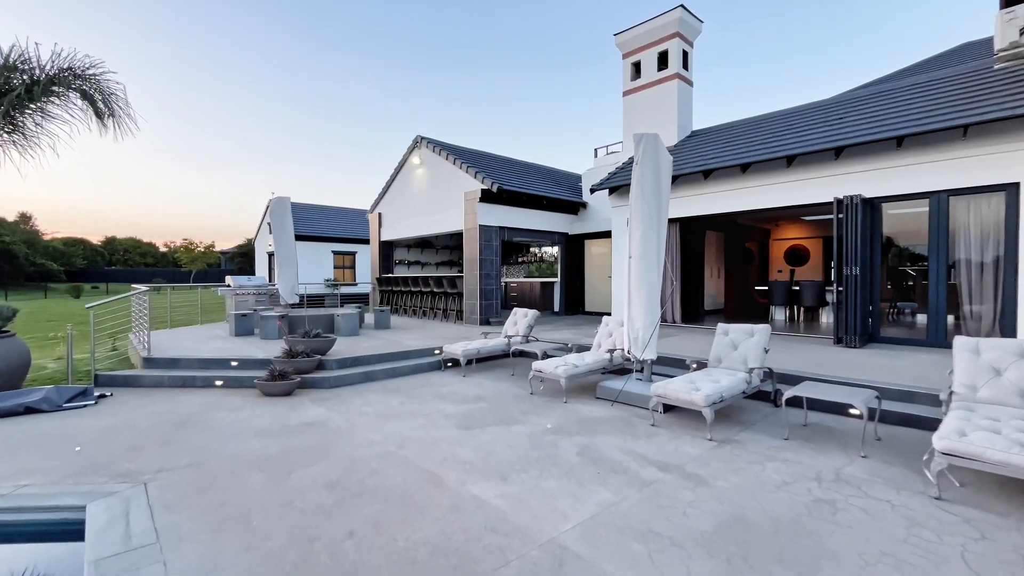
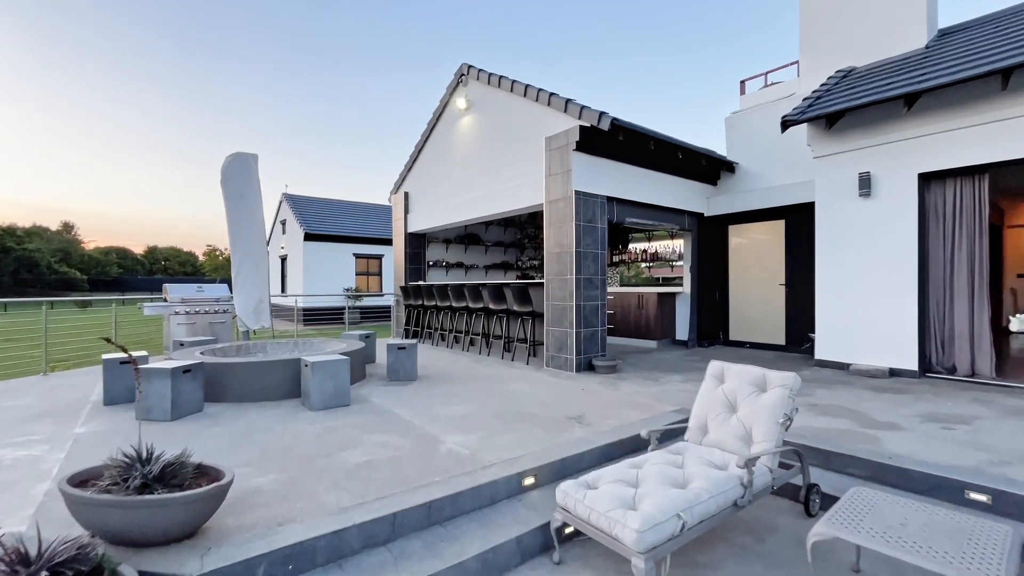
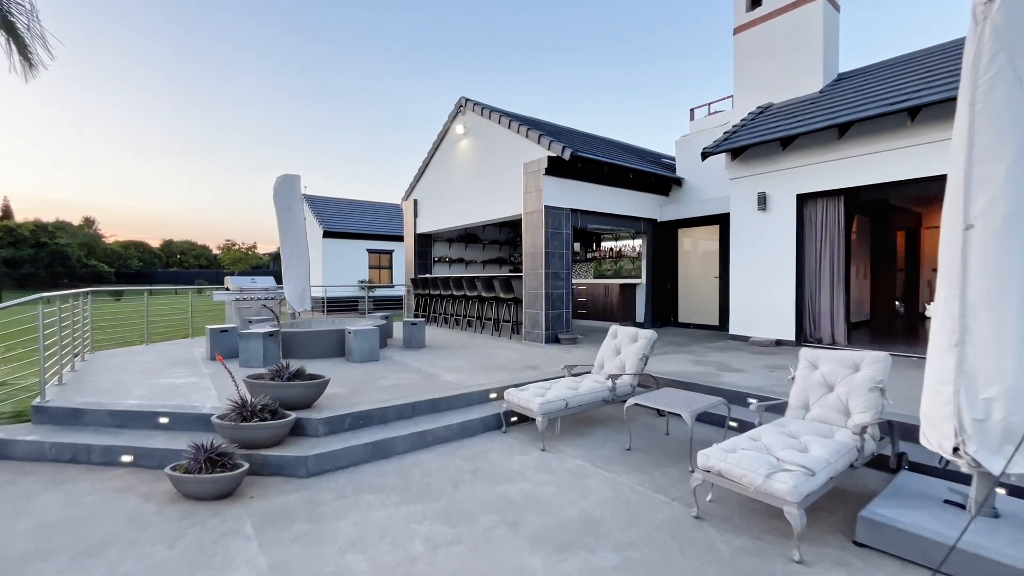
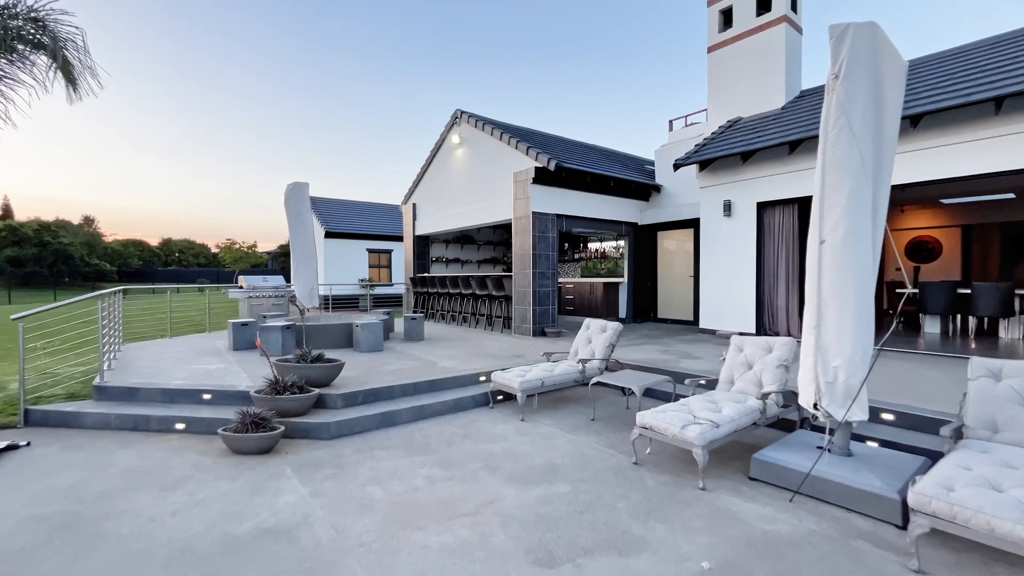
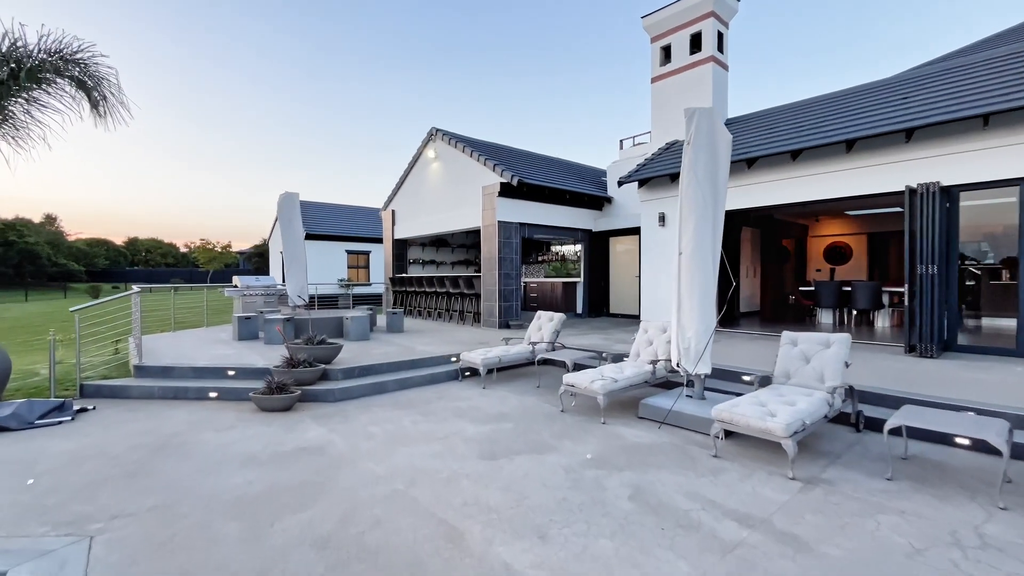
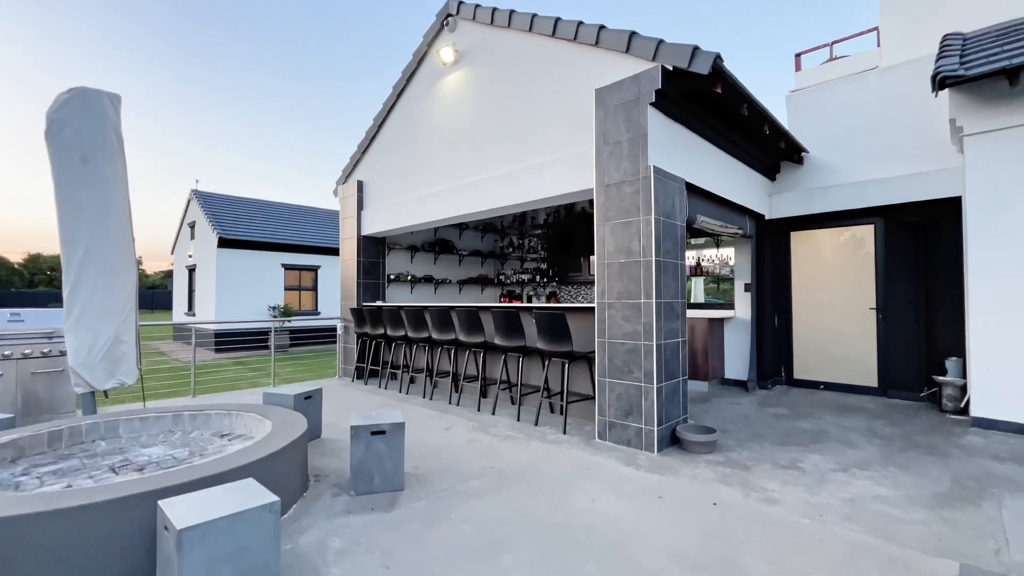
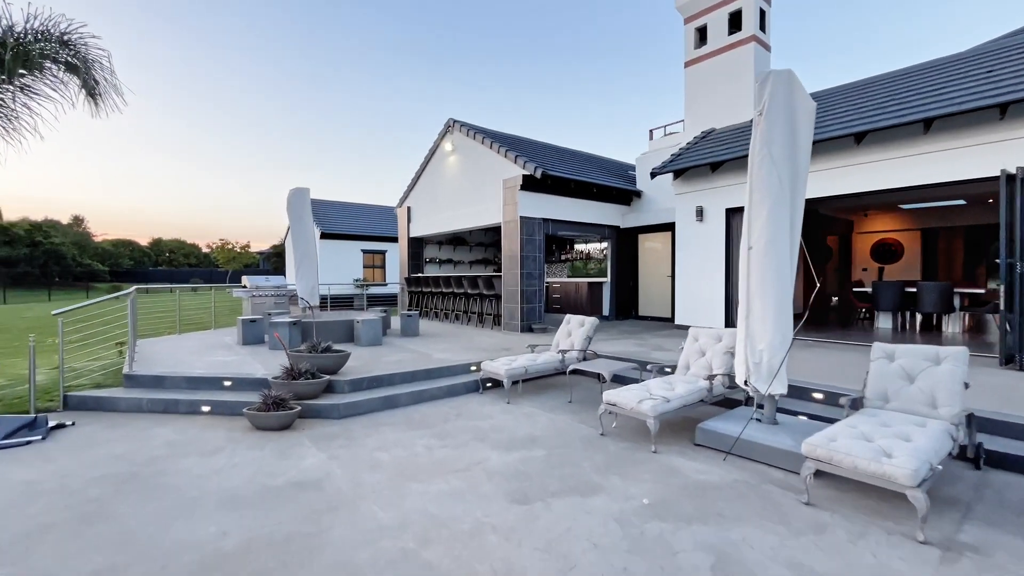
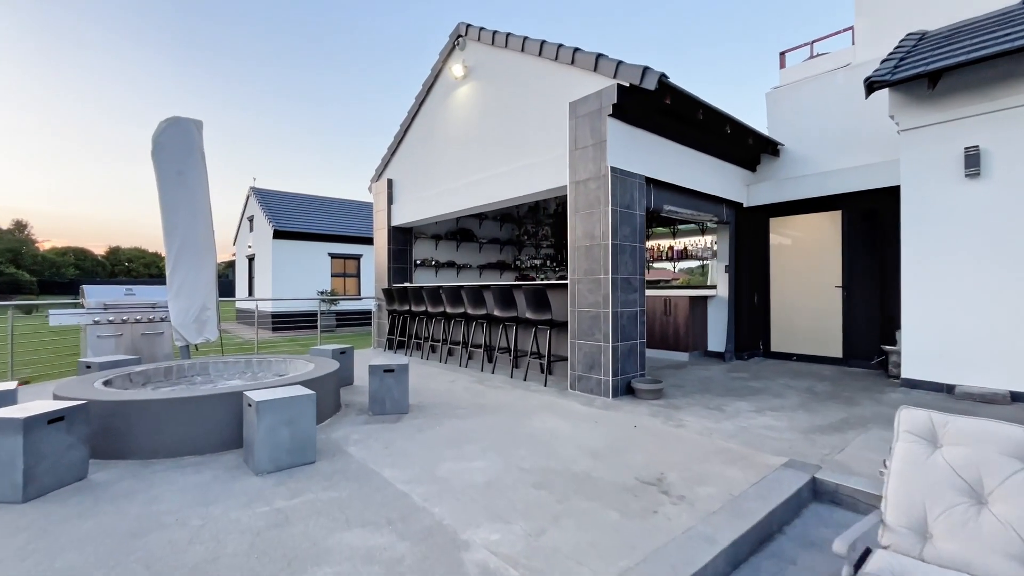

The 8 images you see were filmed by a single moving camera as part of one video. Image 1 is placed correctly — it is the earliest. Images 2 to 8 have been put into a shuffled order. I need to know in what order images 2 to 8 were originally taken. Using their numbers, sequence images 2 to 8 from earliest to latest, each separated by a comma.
5, 7, 4, 3, 2, 8, 6
